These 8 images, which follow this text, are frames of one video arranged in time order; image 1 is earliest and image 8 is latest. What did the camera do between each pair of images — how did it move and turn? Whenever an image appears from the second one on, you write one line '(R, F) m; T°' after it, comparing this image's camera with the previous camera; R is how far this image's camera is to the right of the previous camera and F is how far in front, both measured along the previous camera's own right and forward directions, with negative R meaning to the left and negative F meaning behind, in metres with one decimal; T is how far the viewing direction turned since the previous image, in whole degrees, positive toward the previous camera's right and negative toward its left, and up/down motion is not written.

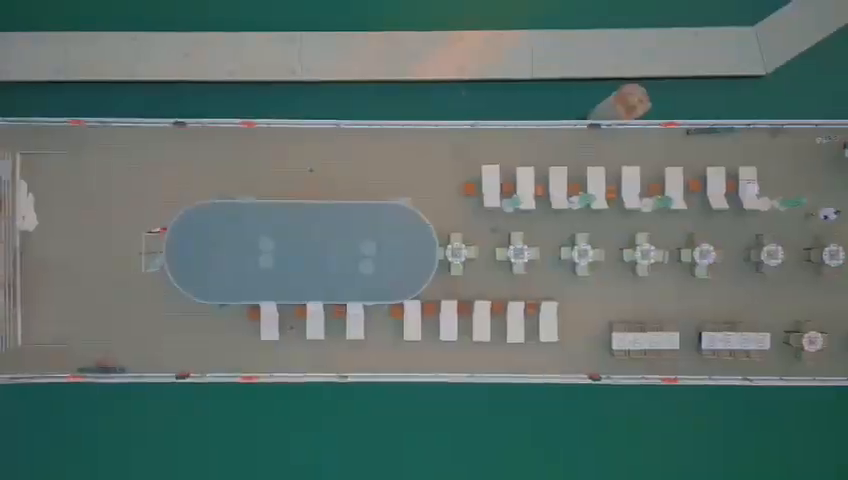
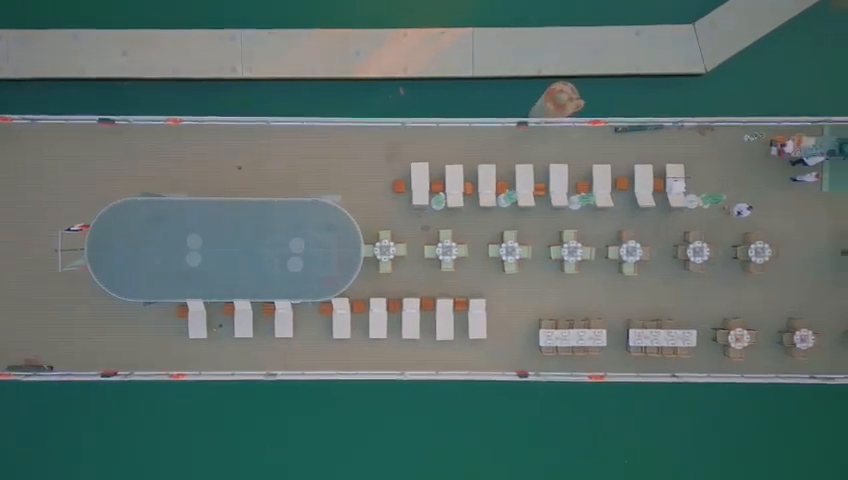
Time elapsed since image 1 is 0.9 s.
(+0.5, 0.0) m; +2°
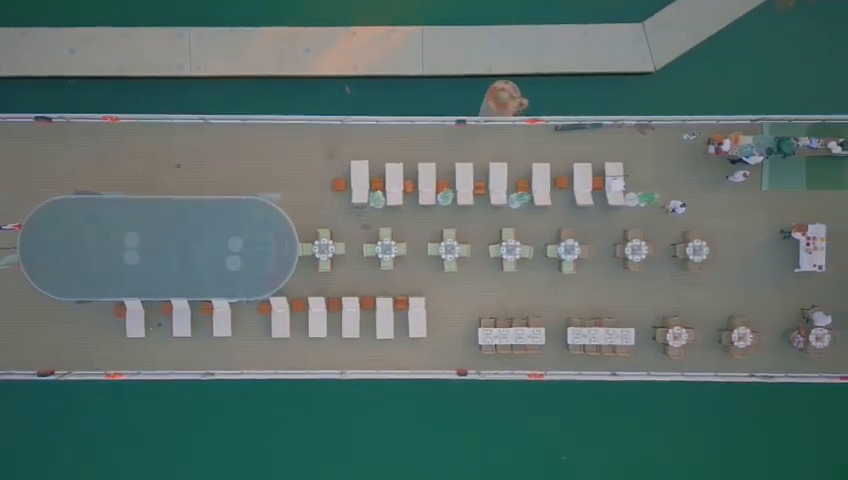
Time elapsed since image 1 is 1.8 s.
(+0.7, +0.1) m; +1°
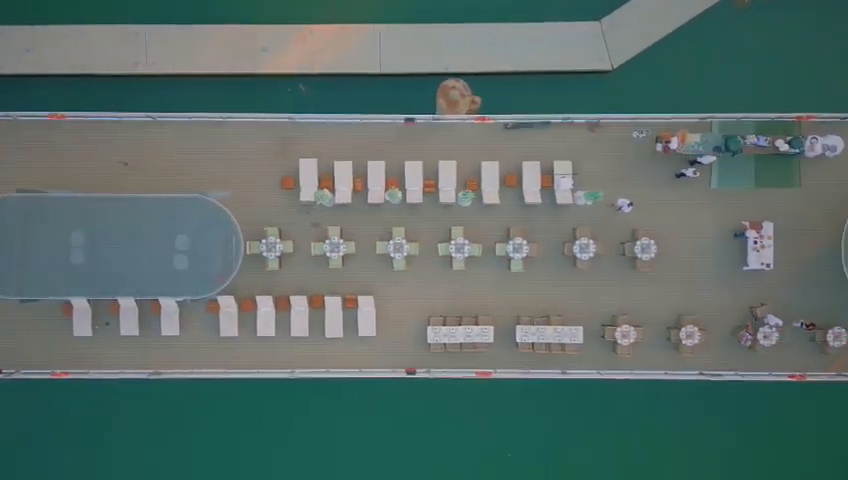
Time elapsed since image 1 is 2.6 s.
(+0.6, +0.1) m; +1°
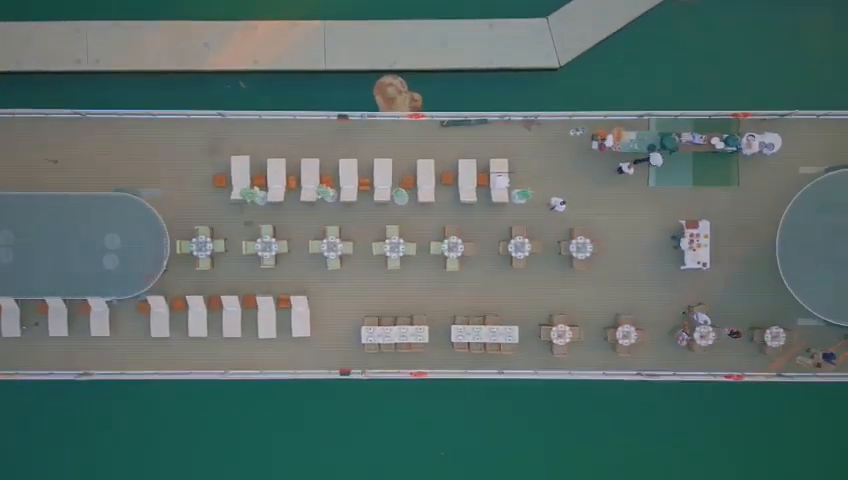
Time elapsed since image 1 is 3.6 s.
(+0.8, +0.3) m; +1°
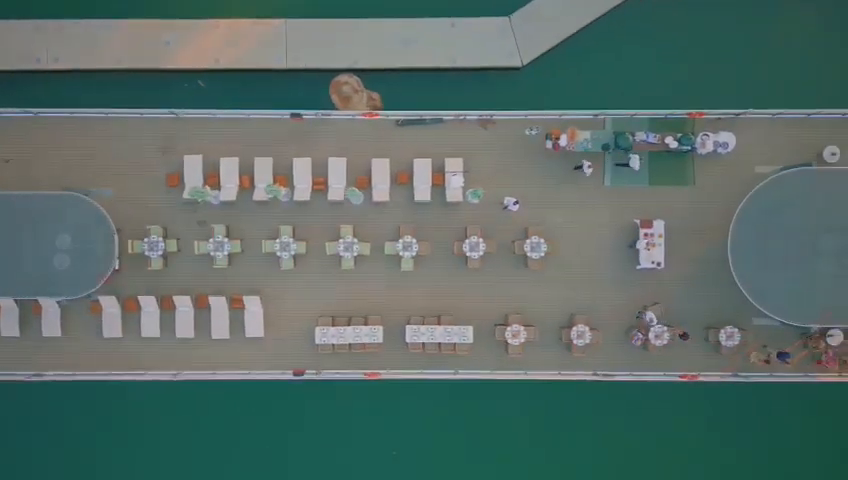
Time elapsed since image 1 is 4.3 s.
(+0.5, +0.1) m; +1°
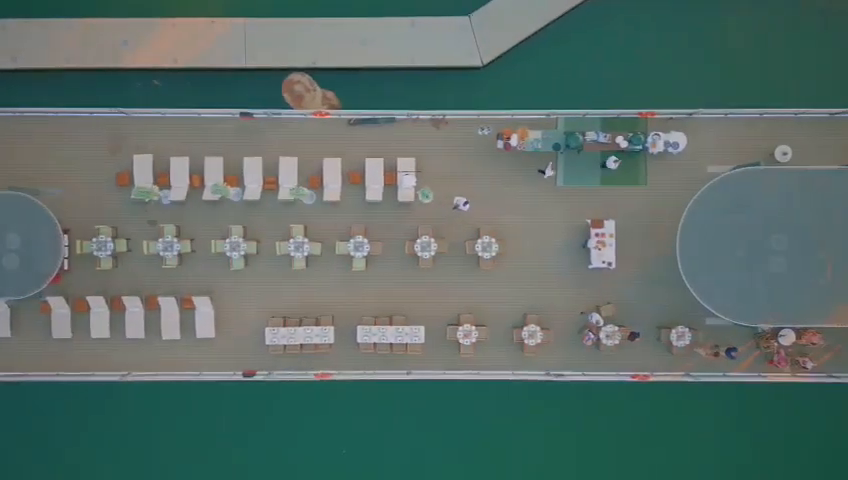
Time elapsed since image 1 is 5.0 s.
(+0.5, +0.1) m; +1°
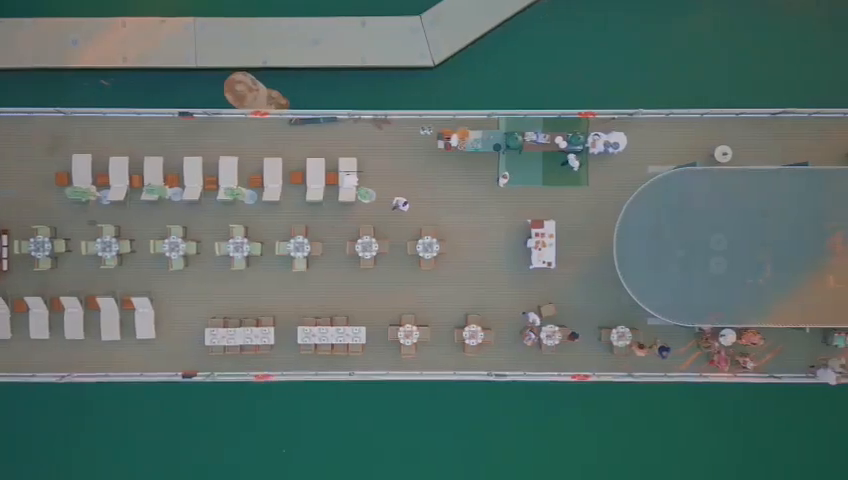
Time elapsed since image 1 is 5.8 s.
(+0.6, 0.0) m; +1°
